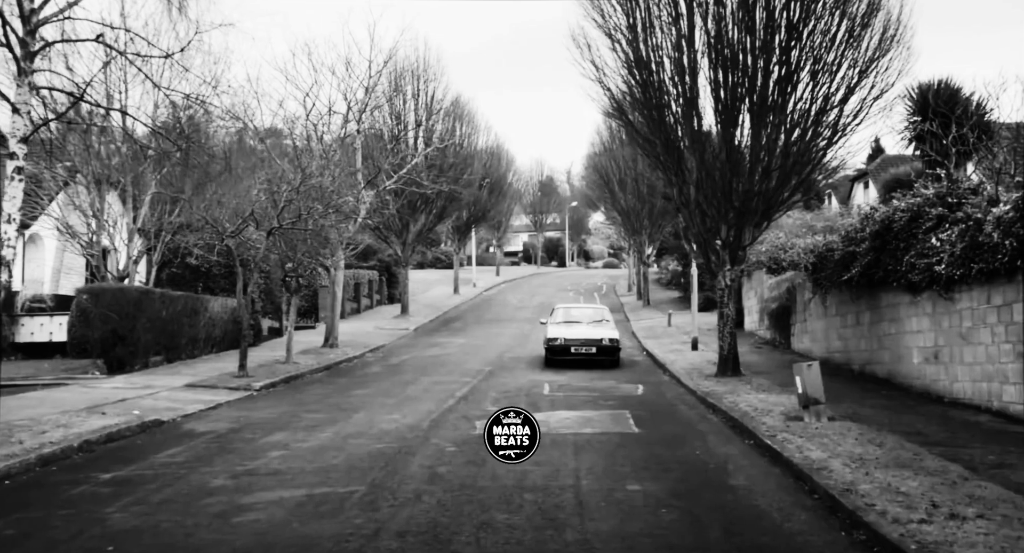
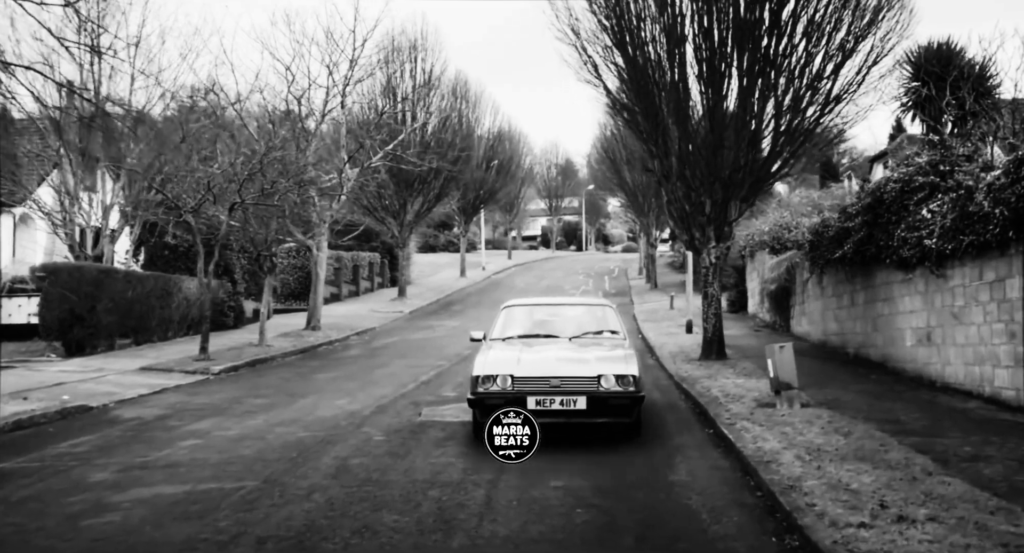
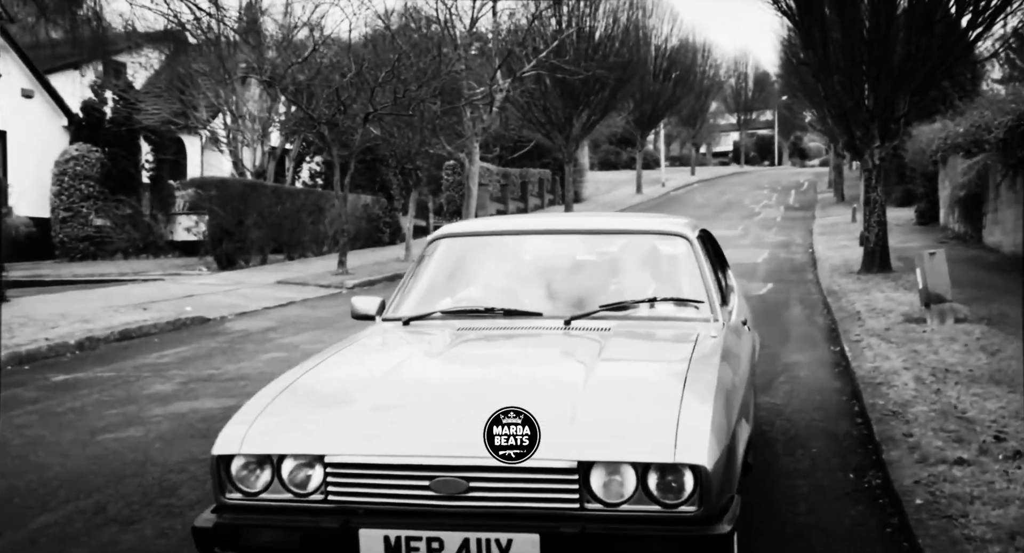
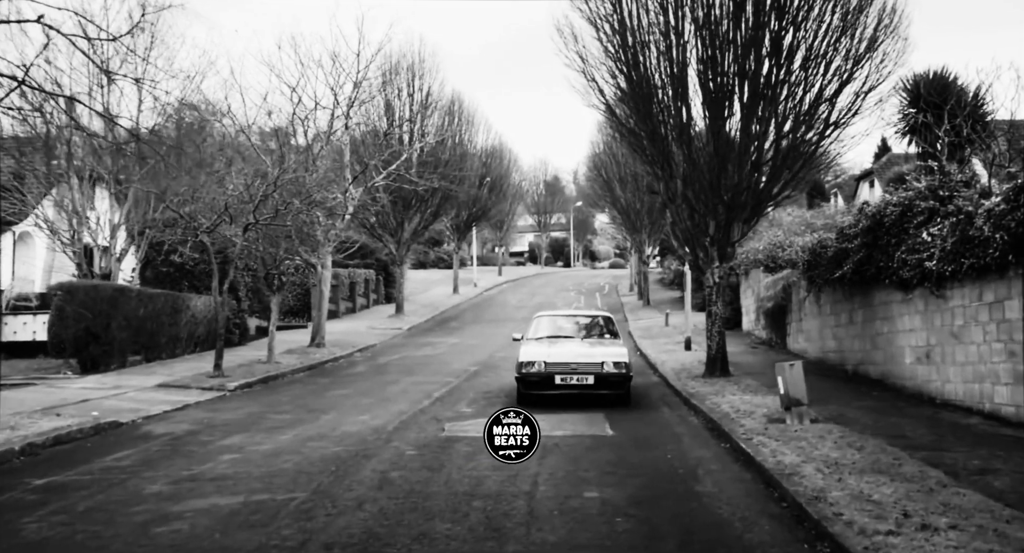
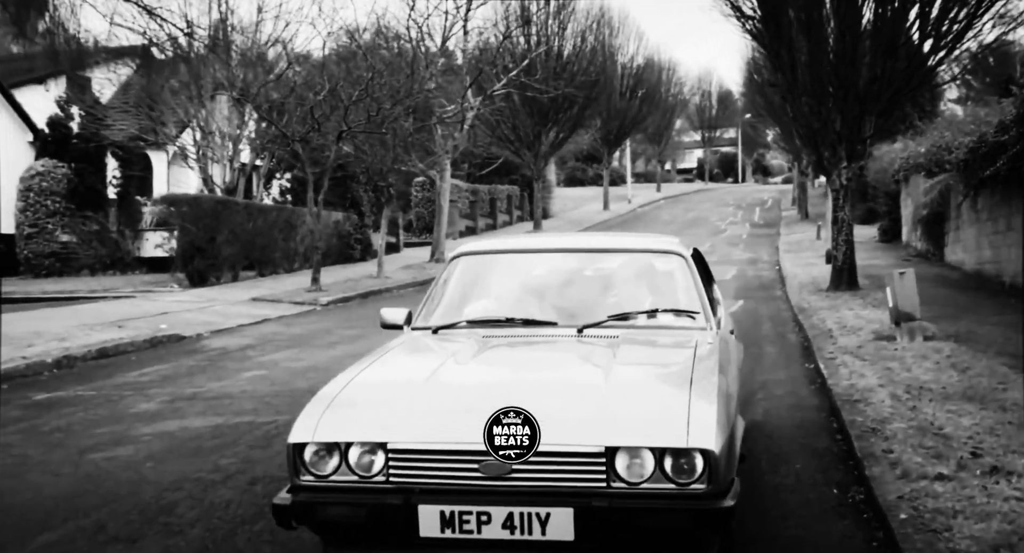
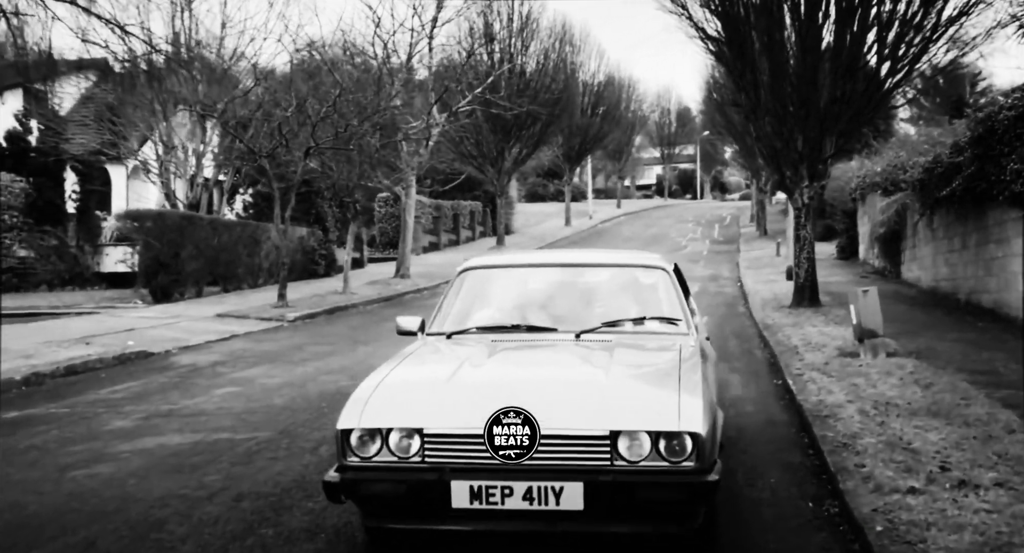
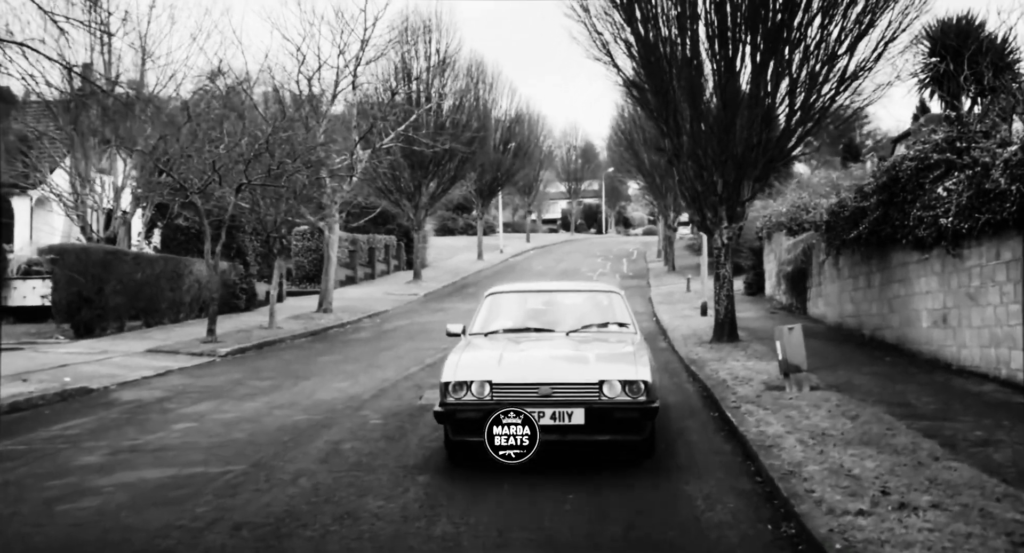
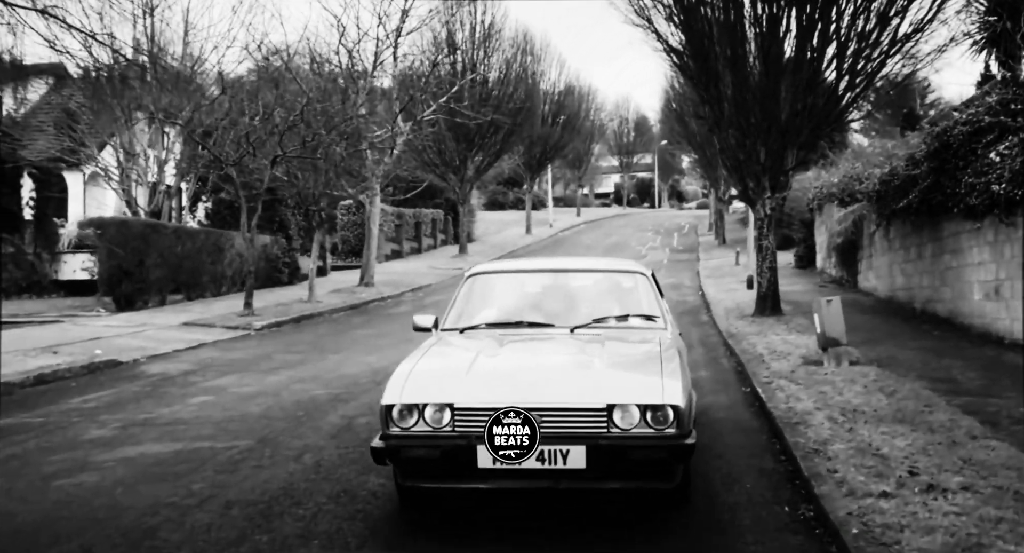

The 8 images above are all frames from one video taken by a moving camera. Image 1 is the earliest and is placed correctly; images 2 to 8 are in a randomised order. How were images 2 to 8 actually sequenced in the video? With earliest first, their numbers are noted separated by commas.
4, 2, 7, 8, 6, 5, 3
